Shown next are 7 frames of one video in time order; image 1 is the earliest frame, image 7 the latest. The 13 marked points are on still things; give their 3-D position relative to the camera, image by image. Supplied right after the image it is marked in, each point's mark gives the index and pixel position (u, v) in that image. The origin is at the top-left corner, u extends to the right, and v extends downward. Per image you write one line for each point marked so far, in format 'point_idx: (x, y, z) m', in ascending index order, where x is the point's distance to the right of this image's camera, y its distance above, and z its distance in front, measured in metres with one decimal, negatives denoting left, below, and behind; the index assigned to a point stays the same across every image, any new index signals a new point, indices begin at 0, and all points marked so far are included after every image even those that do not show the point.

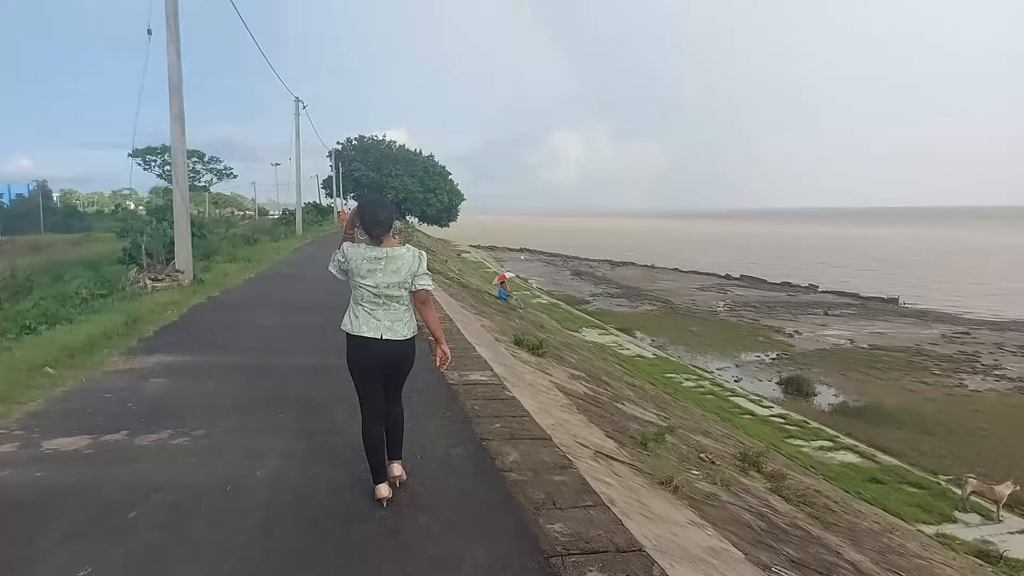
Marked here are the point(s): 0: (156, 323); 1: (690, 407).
0: (-4.7, -0.4, +9.2) m
1: (+3.5, -2.4, +14.0) m
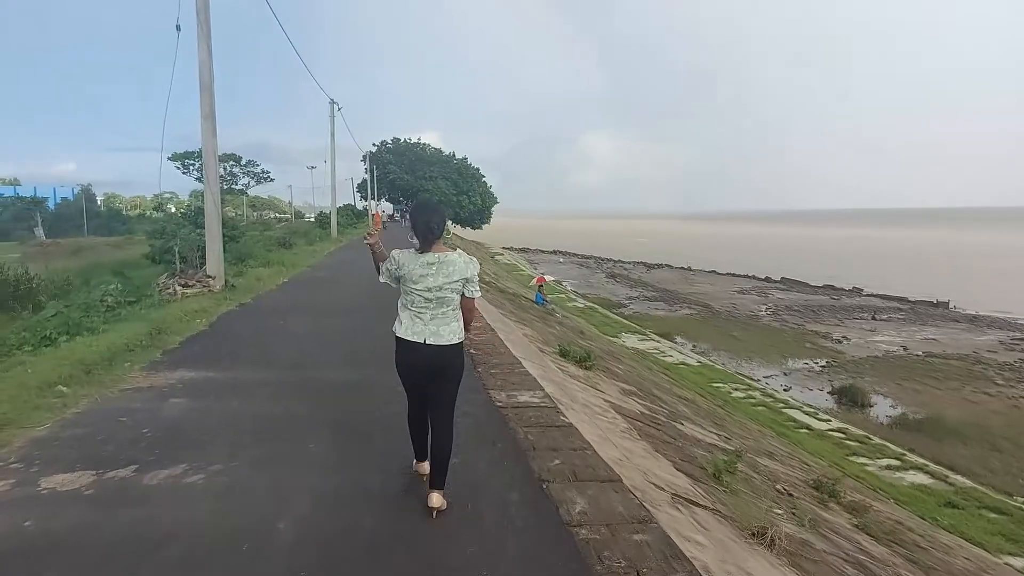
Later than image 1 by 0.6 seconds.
0: (-4.1, -0.5, +8.7) m
1: (+4.3, -2.5, +13.1) m
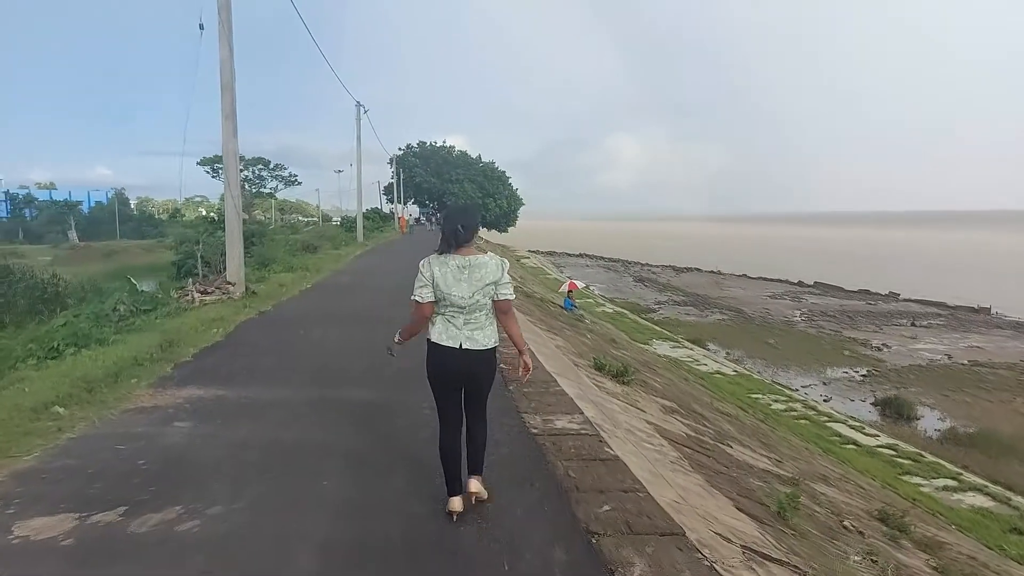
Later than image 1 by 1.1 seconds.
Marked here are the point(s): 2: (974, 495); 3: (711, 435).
0: (-3.7, -0.6, +8.3) m
1: (+4.9, -2.7, +12.3) m
2: (+8.3, -3.7, +12.7) m
3: (+2.3, -1.7, +8.2) m
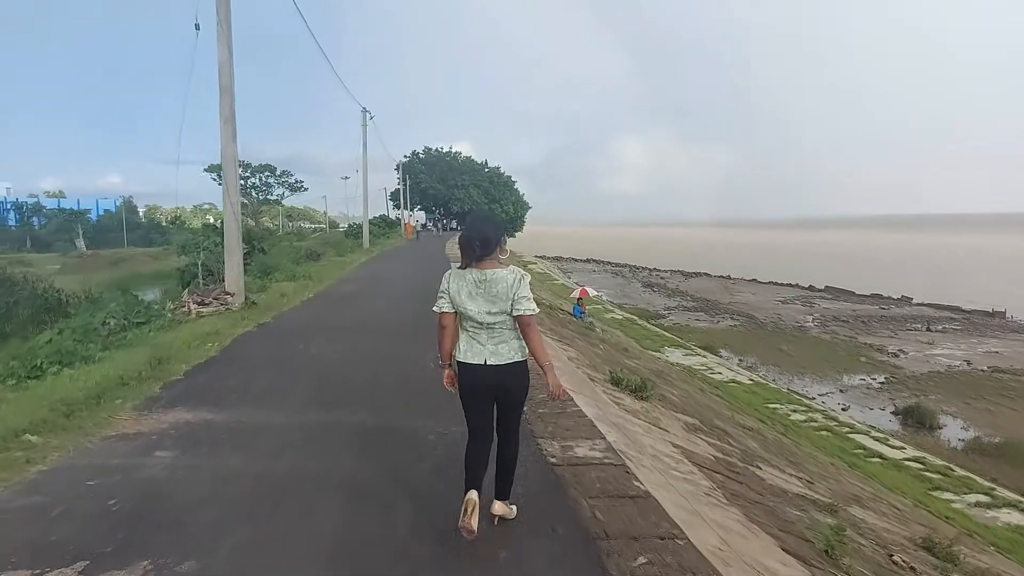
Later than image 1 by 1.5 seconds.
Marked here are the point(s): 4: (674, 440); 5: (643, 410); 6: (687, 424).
0: (-3.6, -0.8, +7.8) m
1: (+5.1, -2.8, +11.8) m
2: (+8.5, -3.8, +12.1) m
3: (+2.5, -1.8, +7.7) m
4: (+1.6, -1.4, +6.8) m
5: (+1.5, -1.4, +7.9) m
6: (+2.1, -1.6, +8.3) m
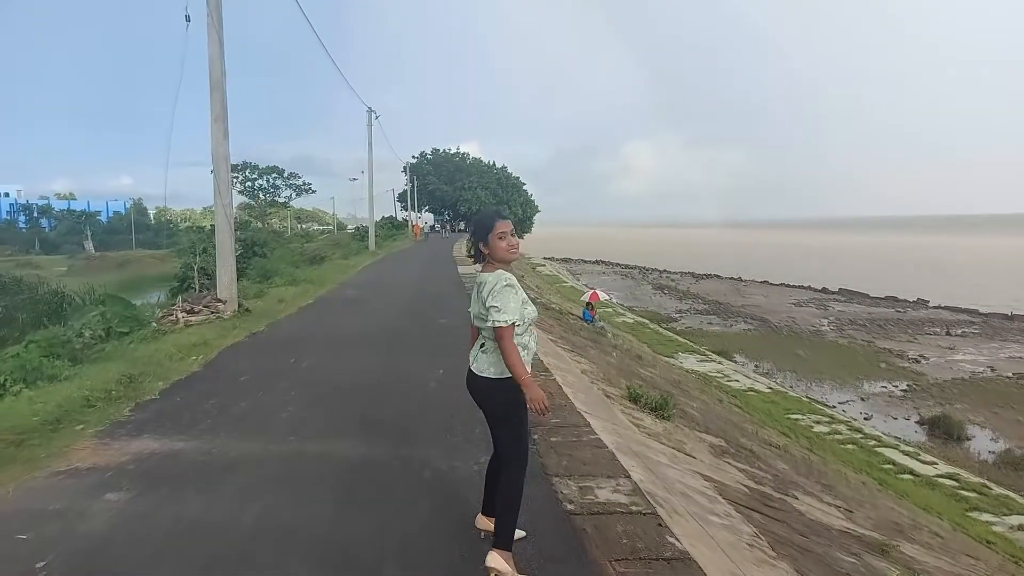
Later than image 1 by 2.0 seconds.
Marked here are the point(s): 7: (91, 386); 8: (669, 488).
0: (-3.5, -0.9, +7.1) m
1: (+5.2, -2.9, +11.0) m
2: (+8.7, -3.9, +11.3) m
3: (+2.5, -1.9, +6.9) m
4: (+1.6, -1.5, +6.0) m
5: (+1.6, -1.5, +7.1) m
6: (+2.2, -1.7, +7.6) m
7: (-3.8, -0.9, +6.4) m
8: (+1.1, -1.3, +4.7) m
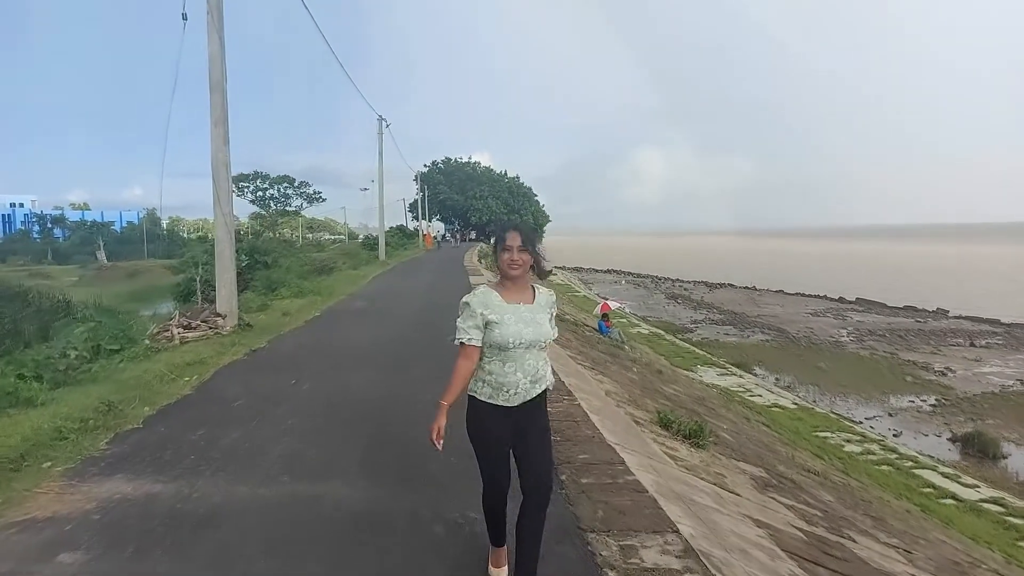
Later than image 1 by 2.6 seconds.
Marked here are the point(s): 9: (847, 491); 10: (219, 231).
0: (-3.3, -1.0, +6.5) m
1: (+5.4, -3.1, +10.2) m
2: (+8.9, -4.1, +10.4) m
3: (+2.7, -2.1, +6.2) m
4: (+1.8, -1.7, +5.3) m
5: (+1.8, -1.6, +6.4) m
6: (+2.4, -1.8, +6.8) m
7: (-3.6, -1.0, +5.8) m
8: (+1.2, -1.5, +4.0) m
9: (+4.5, -2.7, +9.4) m
10: (-4.3, +0.9, +10.3) m
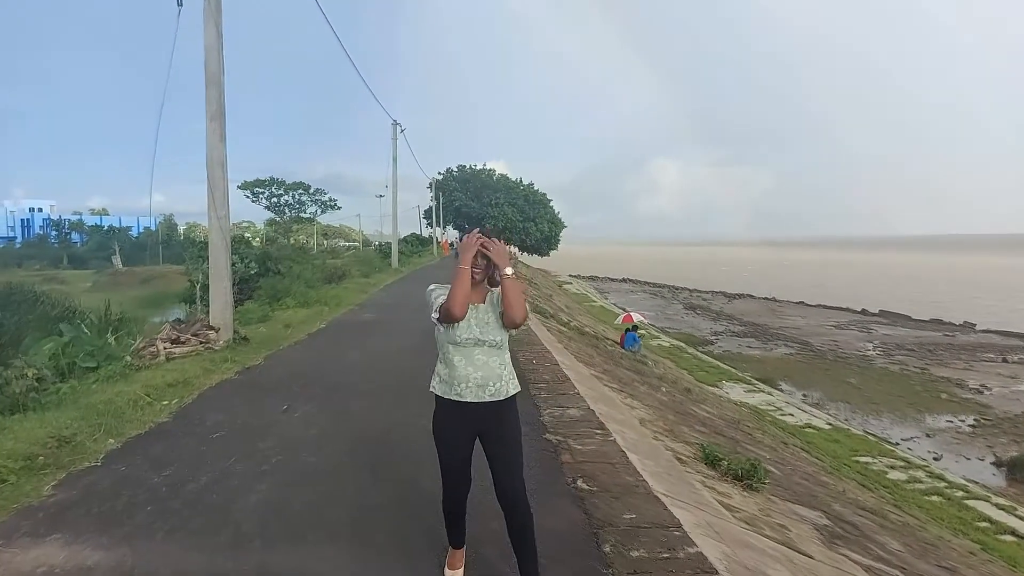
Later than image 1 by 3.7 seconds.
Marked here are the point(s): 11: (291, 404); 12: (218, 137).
0: (-3.1, -1.1, +5.6) m
1: (+5.7, -3.3, +9.1) m
2: (+9.1, -4.4, +9.3) m
3: (+2.9, -2.2, +5.2) m
4: (+2.0, -1.8, +4.3) m
5: (+1.9, -1.7, +5.4) m
6: (+2.5, -2.0, +5.8) m
7: (-3.5, -1.1, +4.9) m
8: (+1.3, -1.6, +3.0) m
9: (+4.7, -2.9, +8.4) m
10: (-4.0, +0.7, +9.4) m
11: (-2.1, -1.1, +6.9) m
12: (-3.9, +2.0, +9.4) m
